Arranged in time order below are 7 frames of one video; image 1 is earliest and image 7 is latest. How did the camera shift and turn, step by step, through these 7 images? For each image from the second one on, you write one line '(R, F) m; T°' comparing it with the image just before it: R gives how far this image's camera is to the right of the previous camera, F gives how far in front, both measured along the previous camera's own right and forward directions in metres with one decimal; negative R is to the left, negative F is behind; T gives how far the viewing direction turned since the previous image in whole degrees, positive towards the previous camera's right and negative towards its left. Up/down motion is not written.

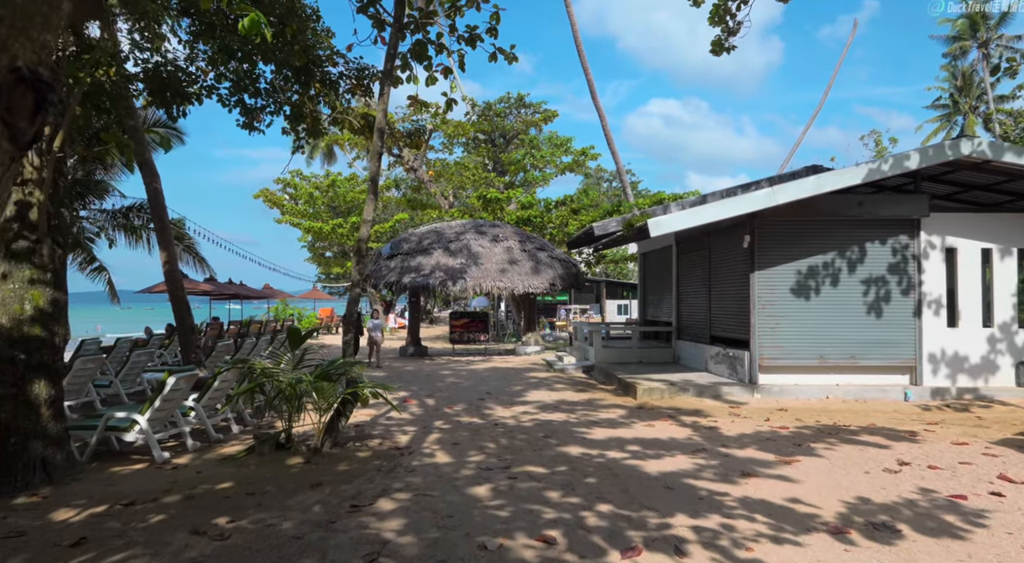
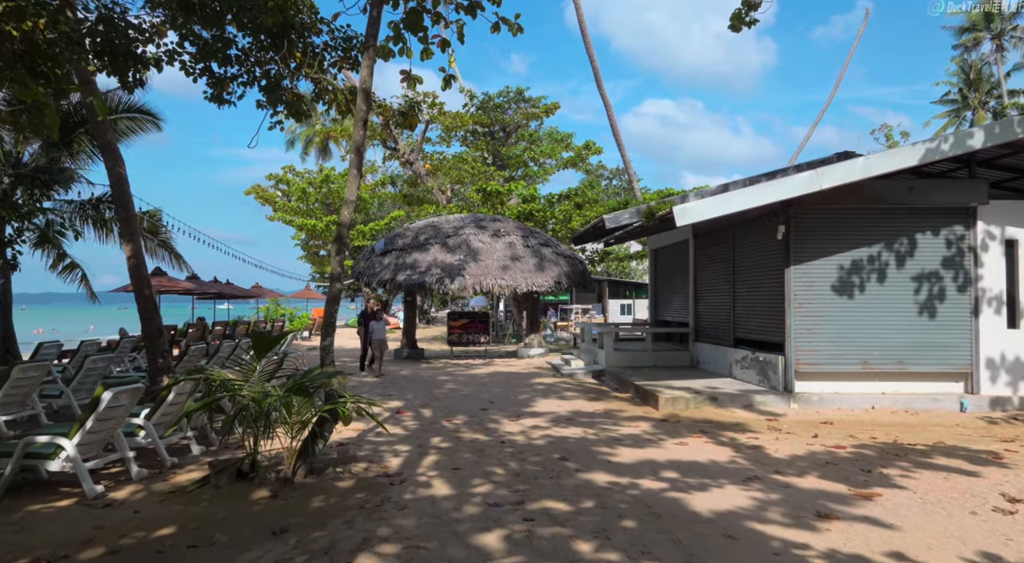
(-0.1, +1.0) m; 0°
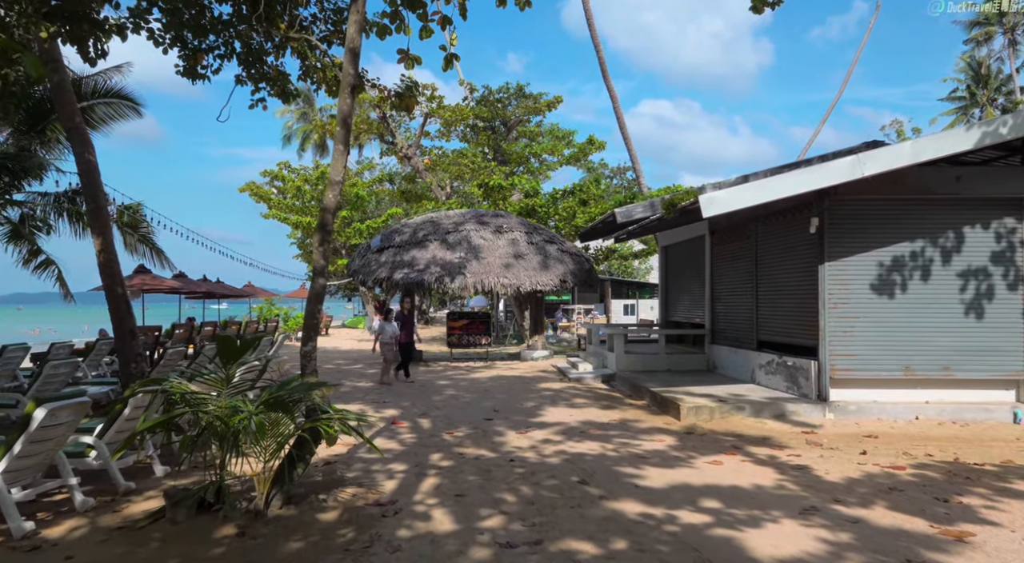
(-0.1, +0.8) m; 0°
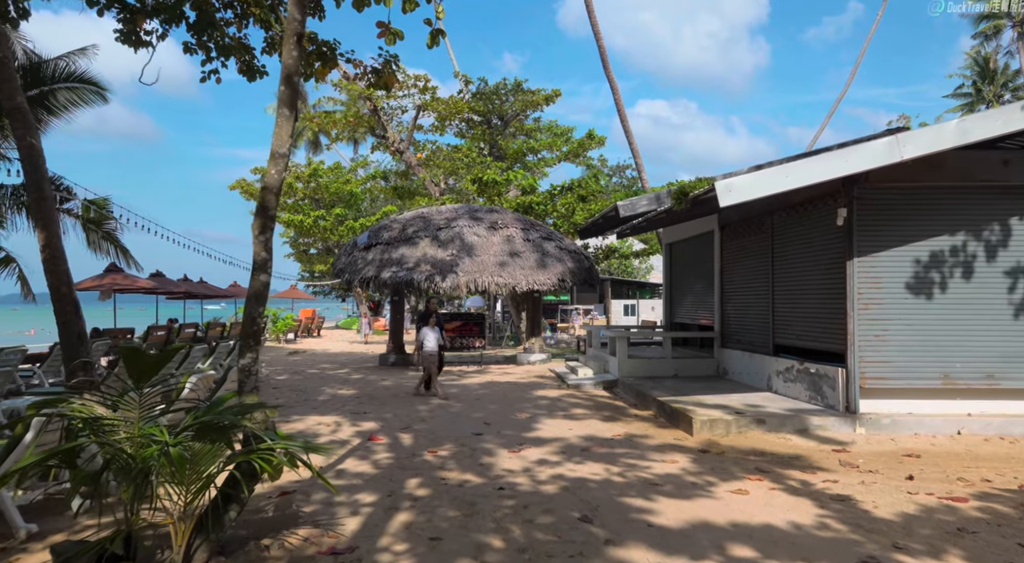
(+0.1, +0.8) m; 0°
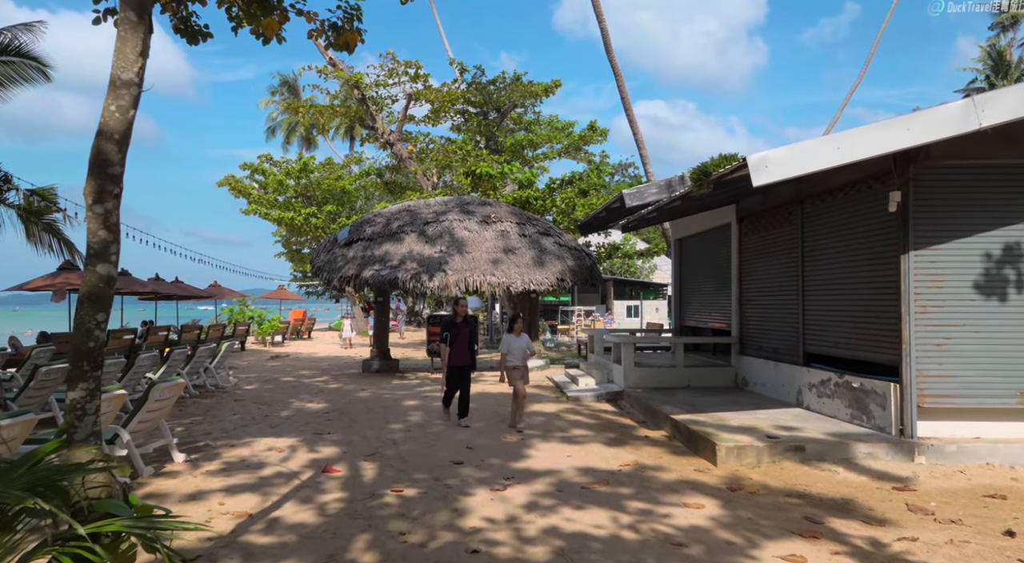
(+0.1, +1.2) m; 0°
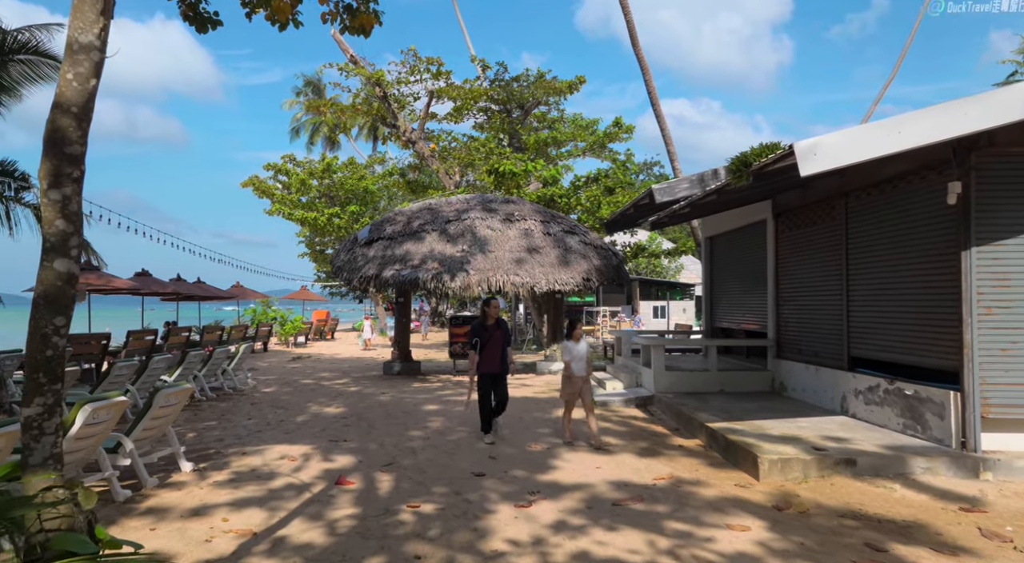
(0.0, +0.4) m; -2°
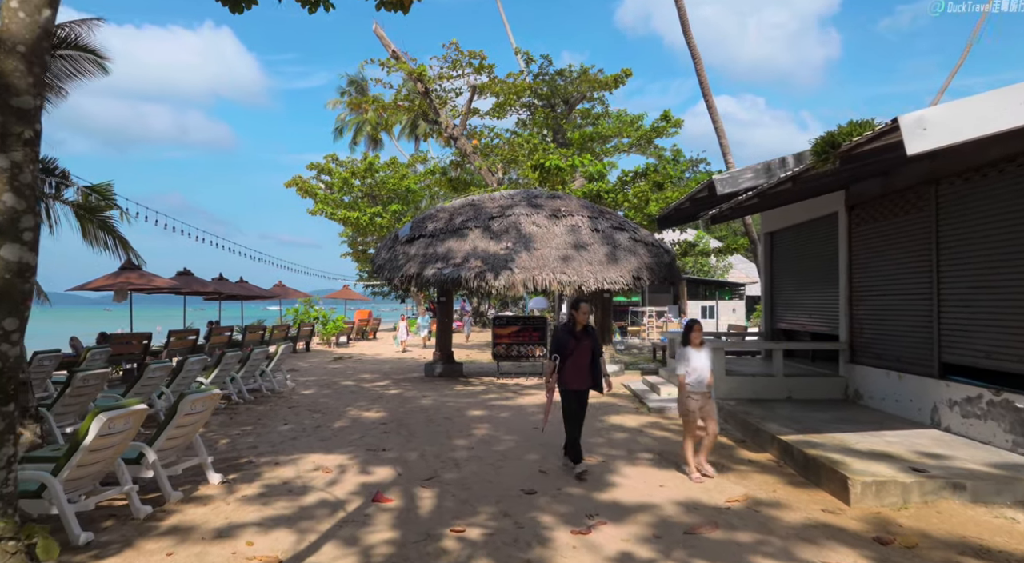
(-0.1, +0.5) m; -4°
